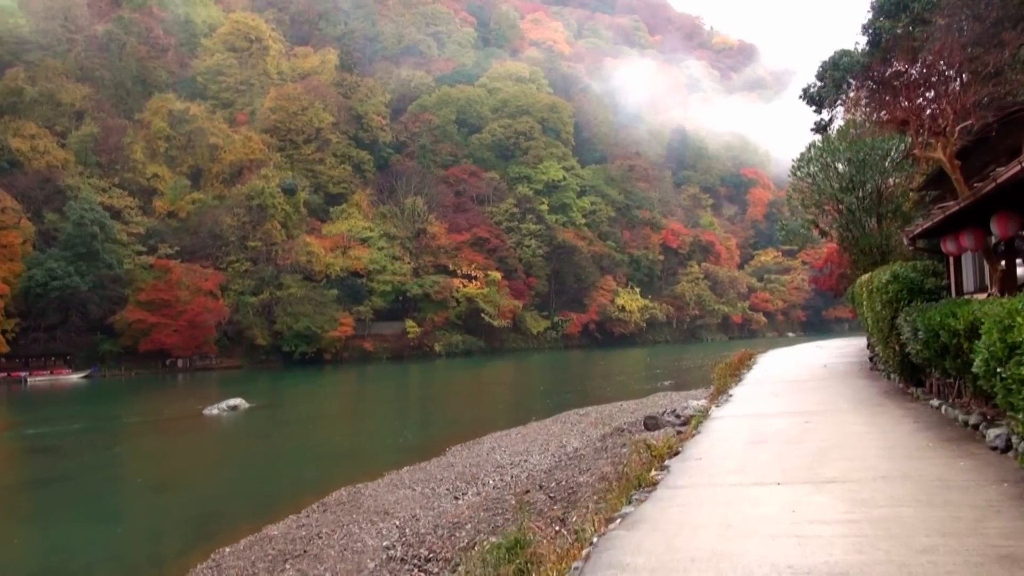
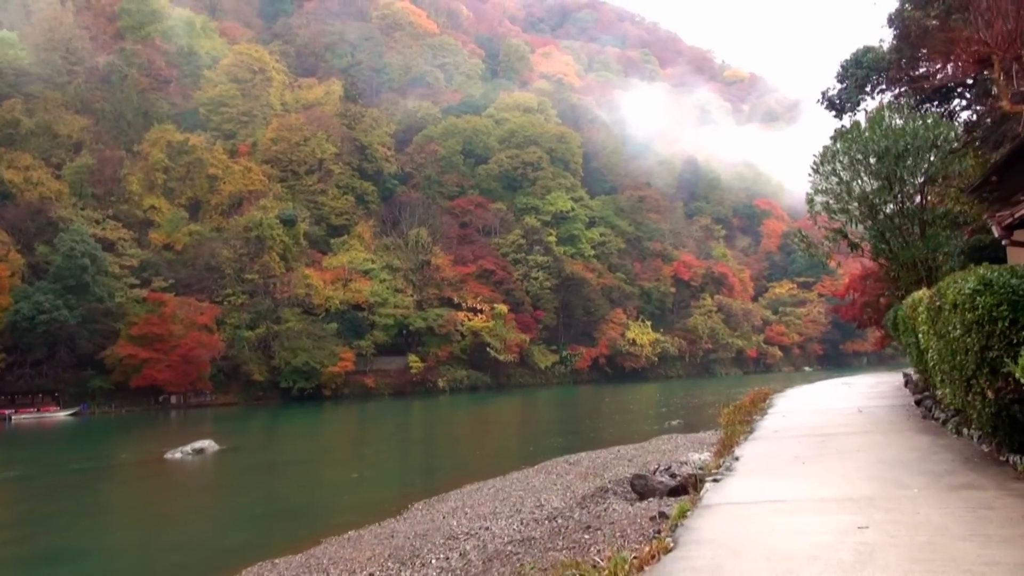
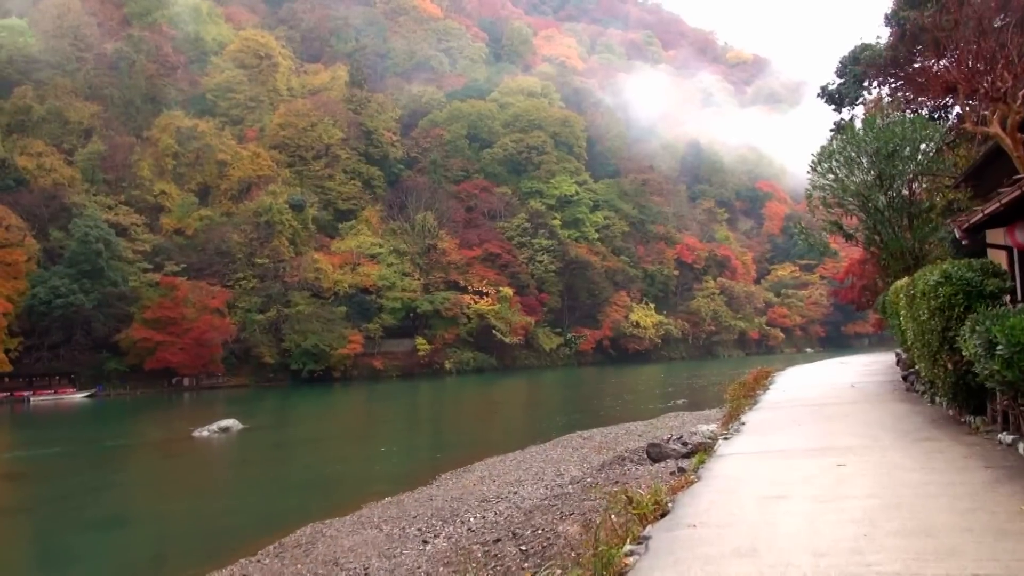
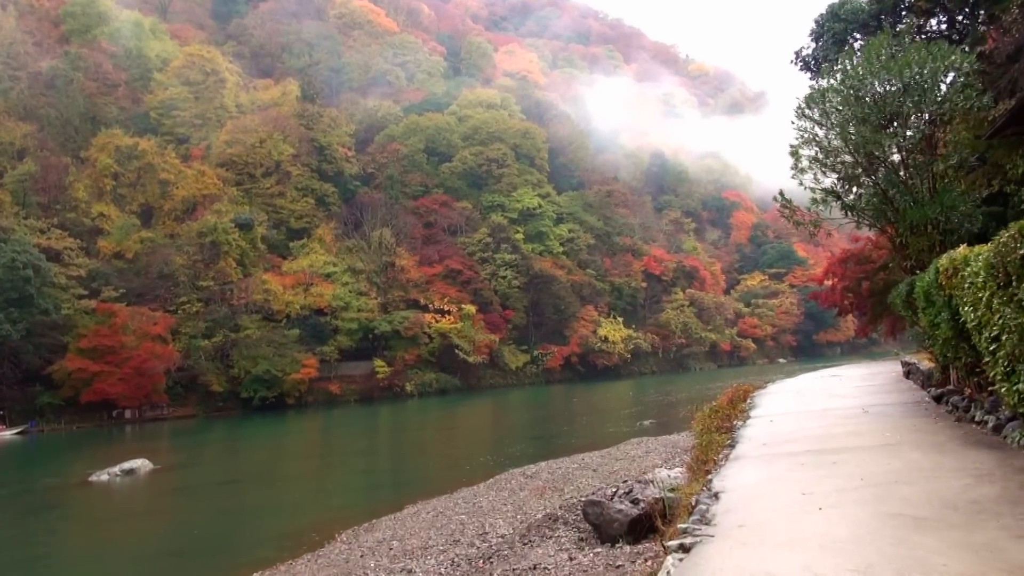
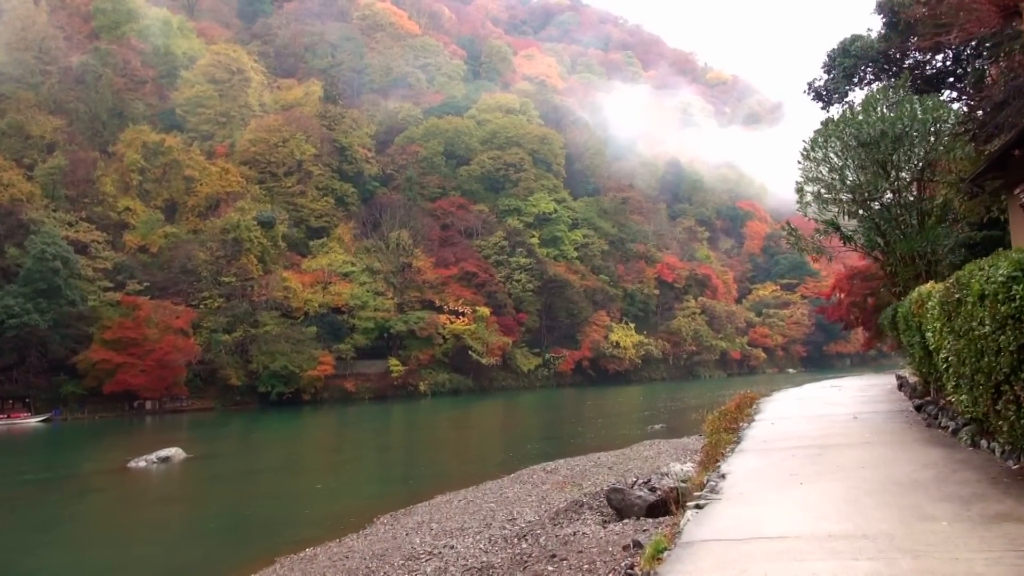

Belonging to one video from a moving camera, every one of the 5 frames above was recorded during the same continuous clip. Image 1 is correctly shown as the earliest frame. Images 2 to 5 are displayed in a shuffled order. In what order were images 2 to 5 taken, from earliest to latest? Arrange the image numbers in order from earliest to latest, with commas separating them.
3, 2, 5, 4
